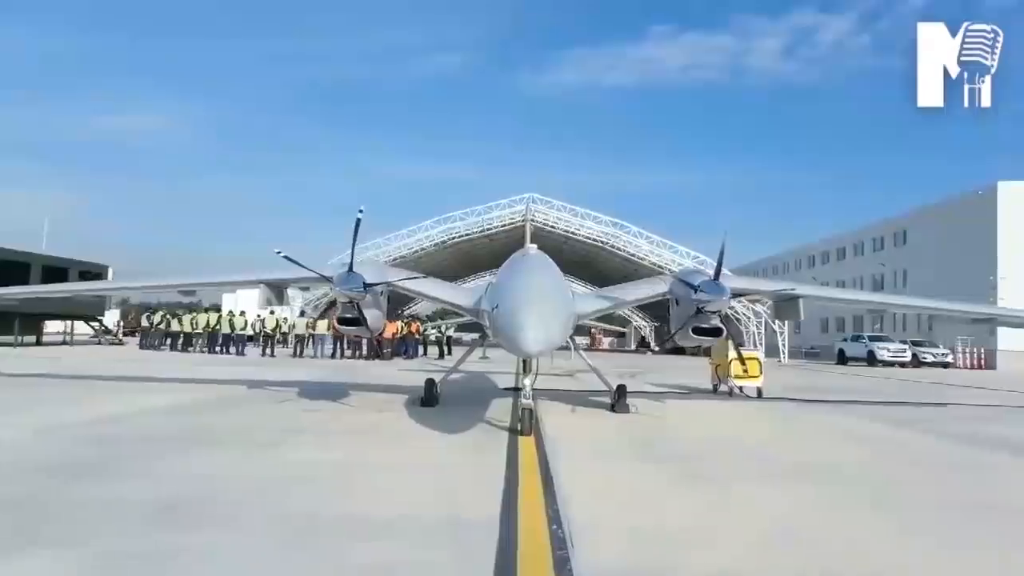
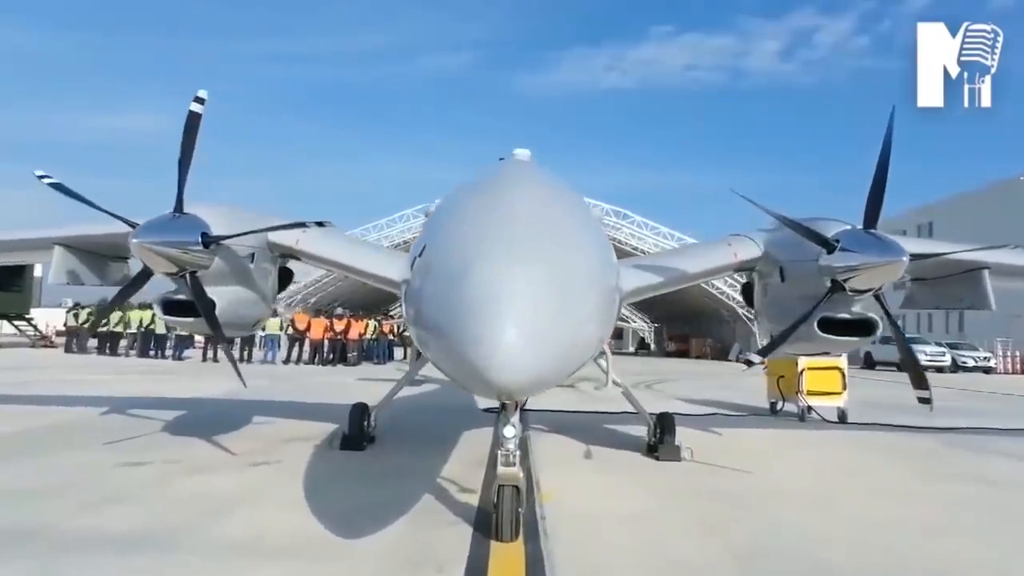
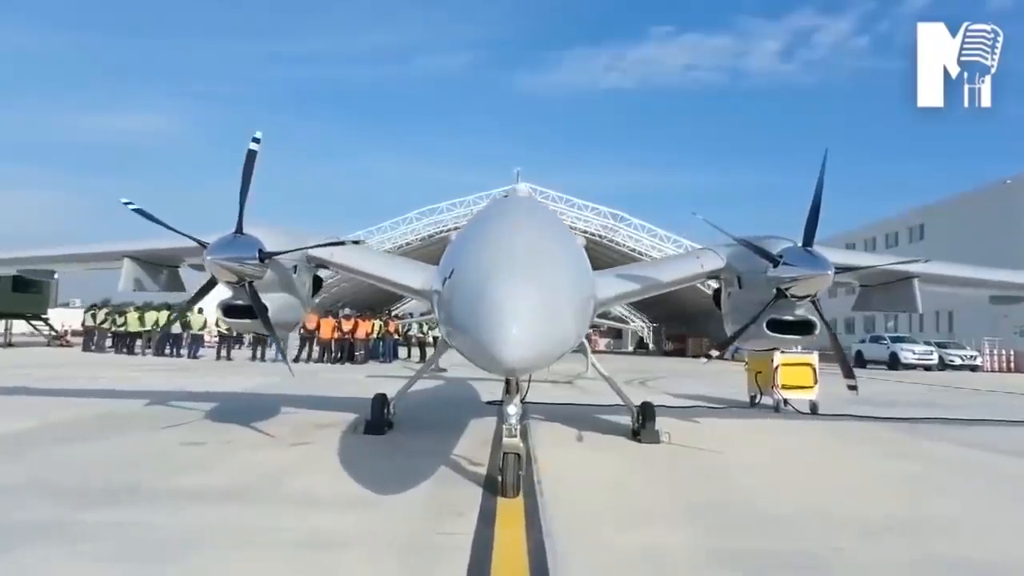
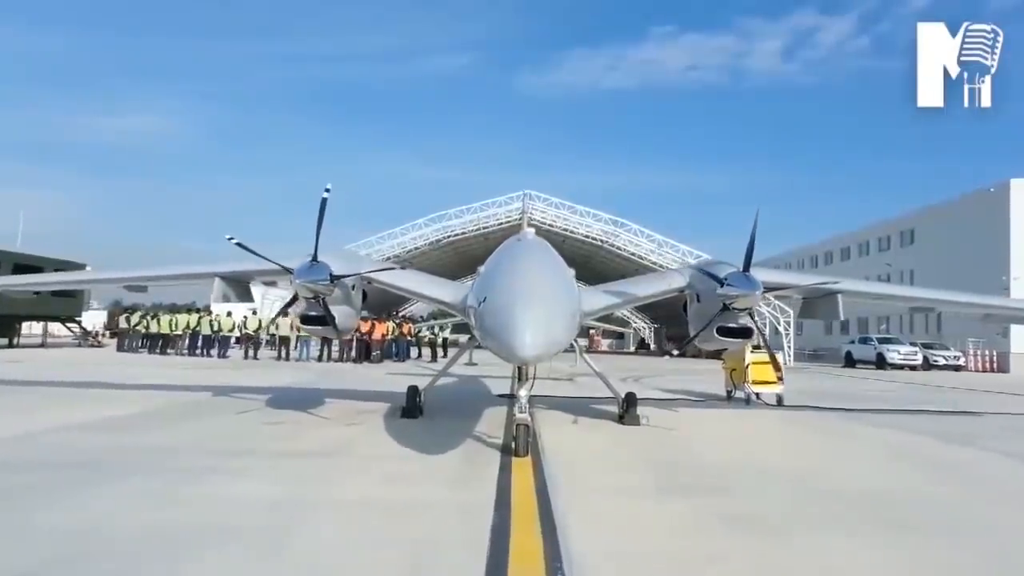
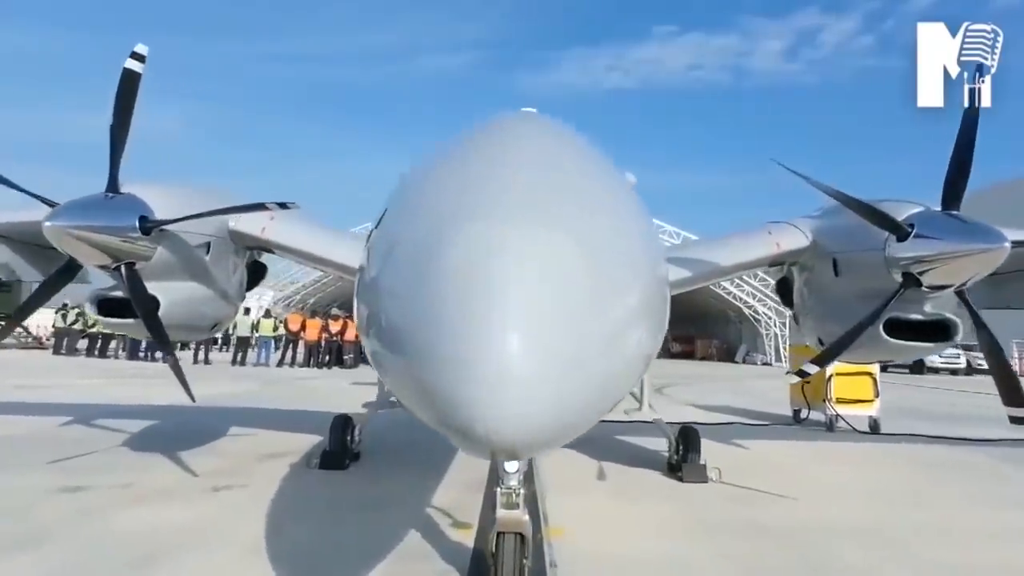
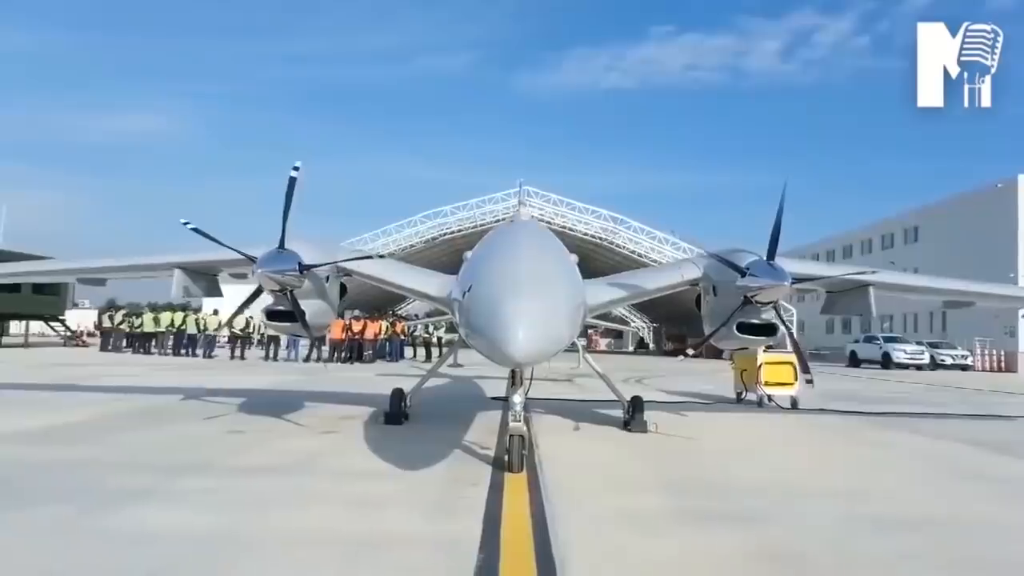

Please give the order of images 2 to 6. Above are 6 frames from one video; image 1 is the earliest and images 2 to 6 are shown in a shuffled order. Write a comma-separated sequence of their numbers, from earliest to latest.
4, 6, 3, 2, 5
